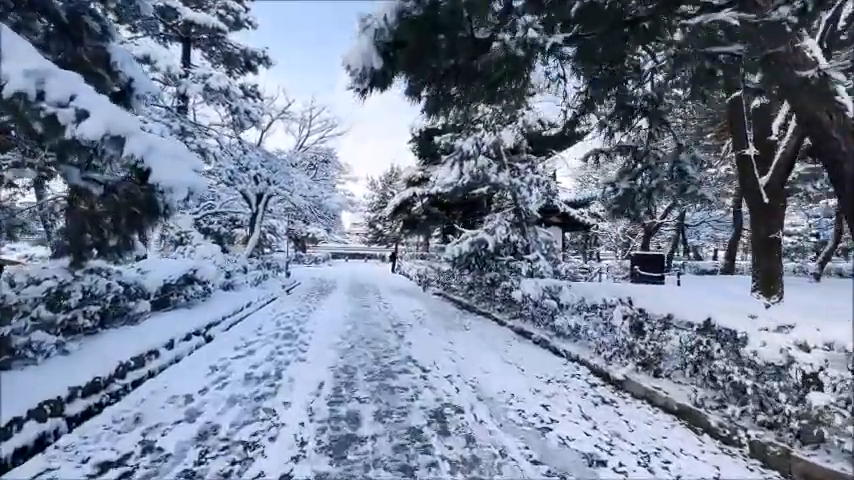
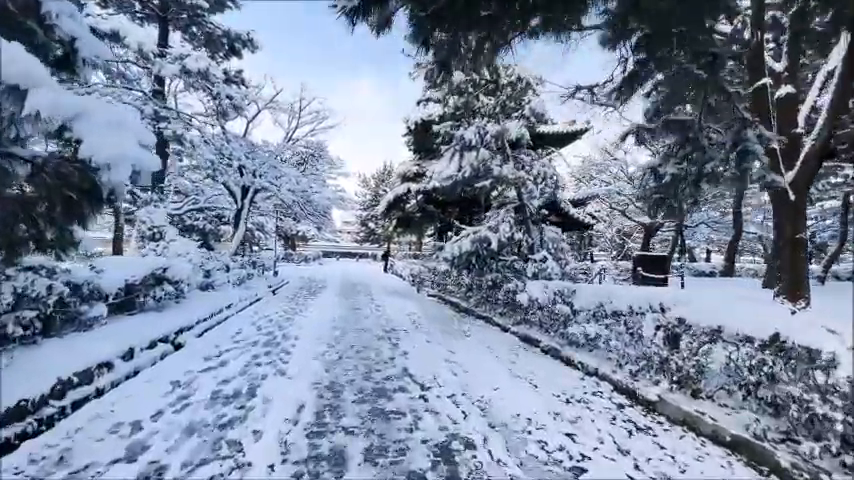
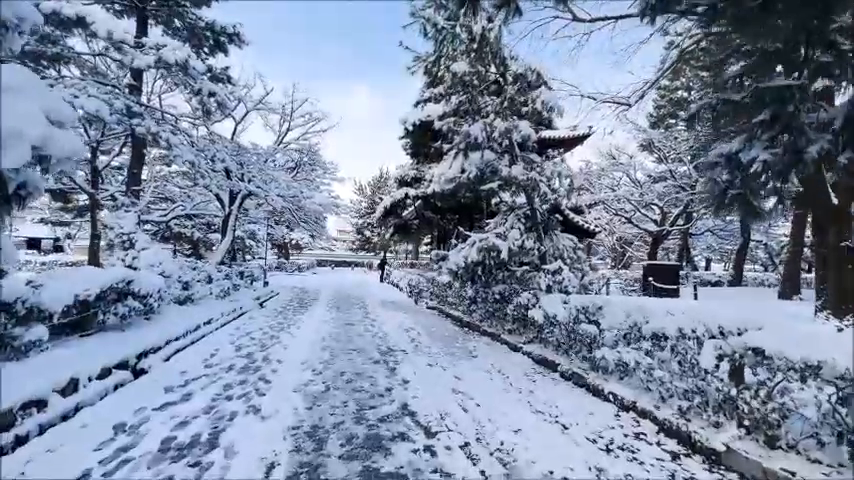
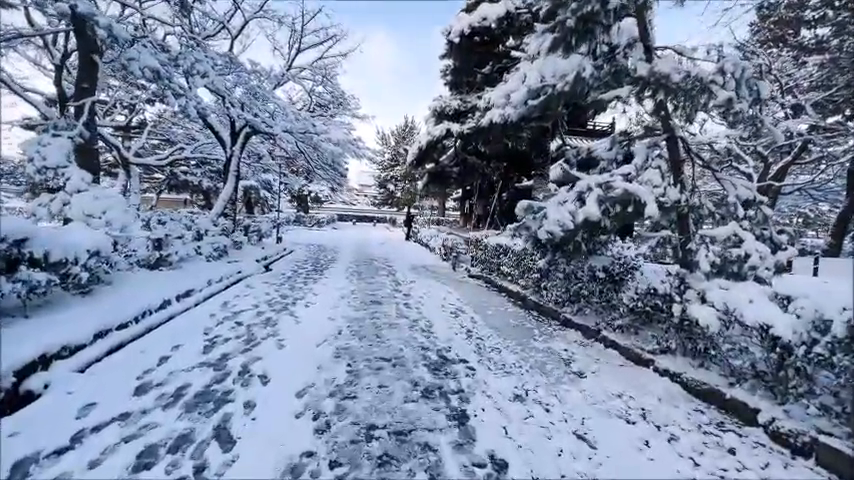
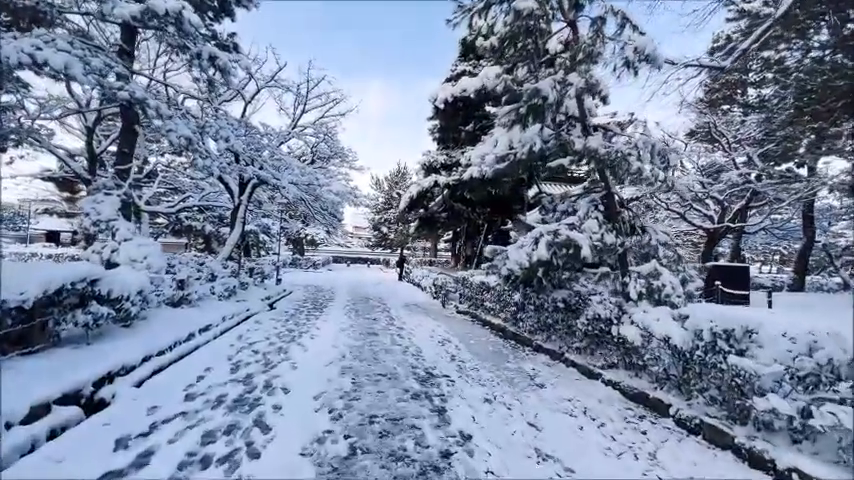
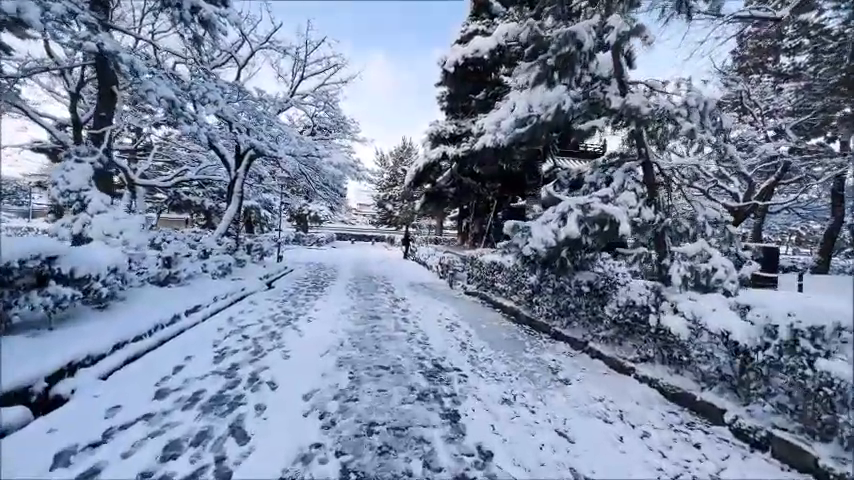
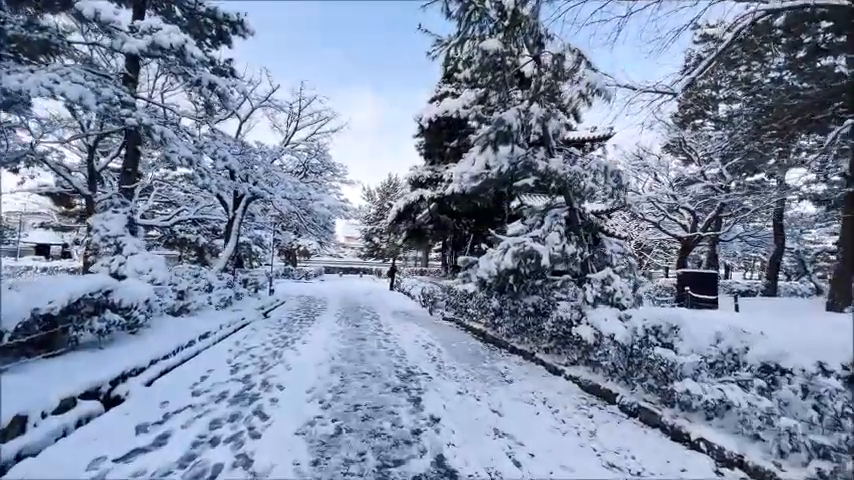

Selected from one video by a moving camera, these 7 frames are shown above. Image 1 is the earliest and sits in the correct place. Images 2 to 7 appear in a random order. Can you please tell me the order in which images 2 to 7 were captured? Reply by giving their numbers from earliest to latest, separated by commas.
2, 3, 7, 5, 6, 4
